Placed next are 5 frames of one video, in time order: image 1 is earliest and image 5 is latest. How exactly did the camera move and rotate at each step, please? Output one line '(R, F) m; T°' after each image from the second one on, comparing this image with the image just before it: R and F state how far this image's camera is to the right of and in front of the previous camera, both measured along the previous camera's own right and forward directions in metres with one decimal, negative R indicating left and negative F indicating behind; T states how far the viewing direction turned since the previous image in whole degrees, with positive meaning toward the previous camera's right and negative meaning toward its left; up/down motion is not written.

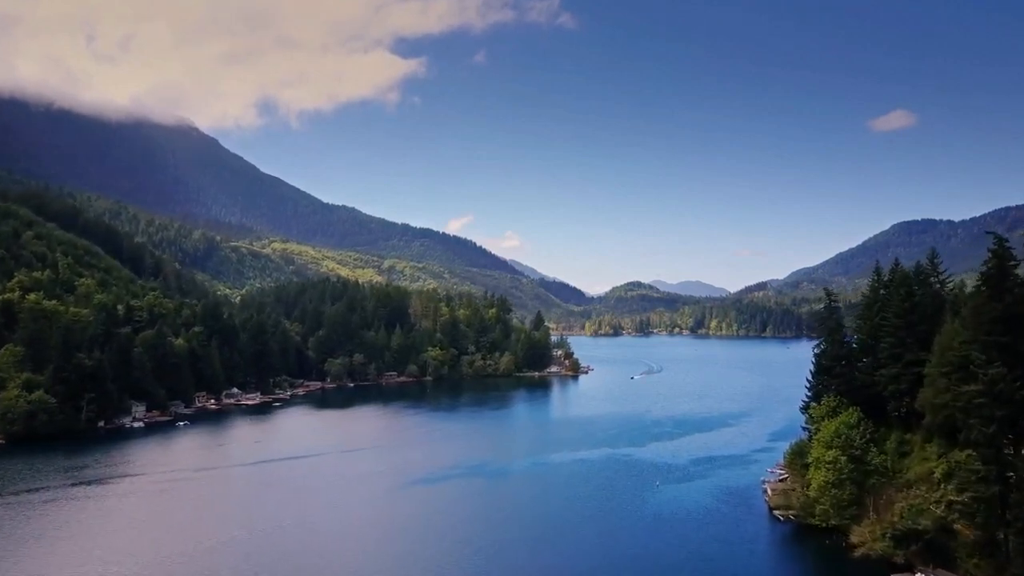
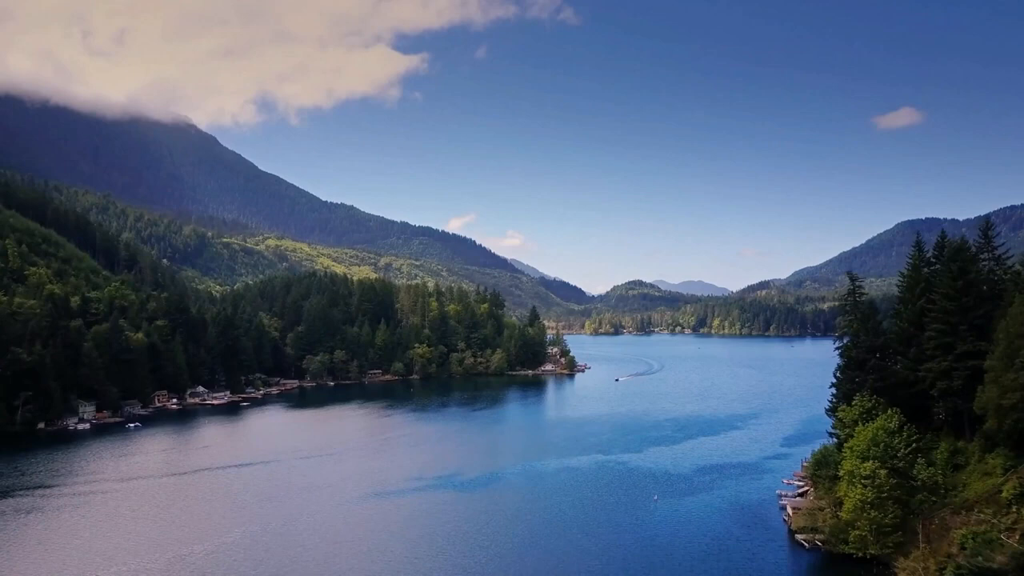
(+1.8, +8.3) m; 0°
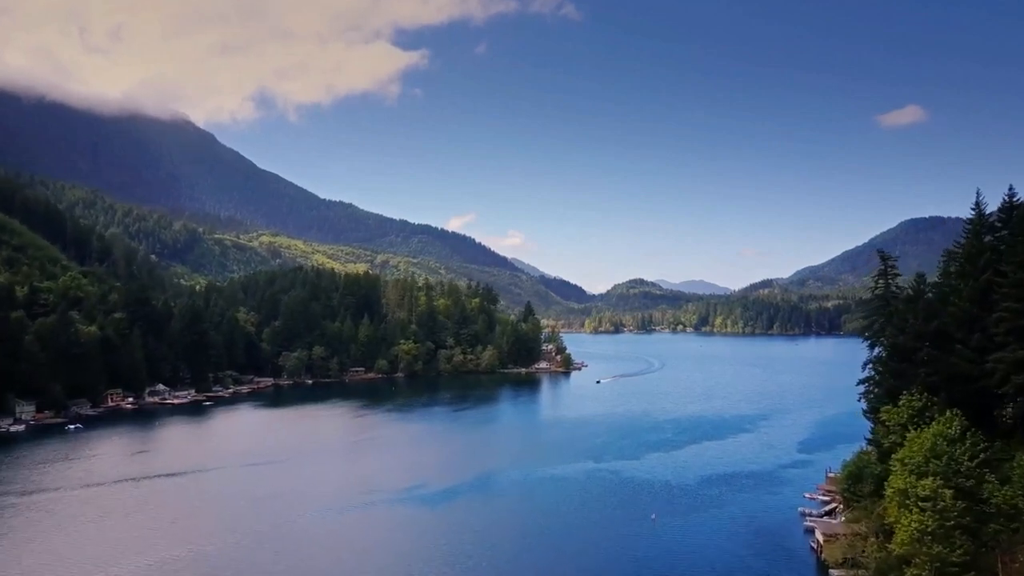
(+1.8, +8.2) m; 0°
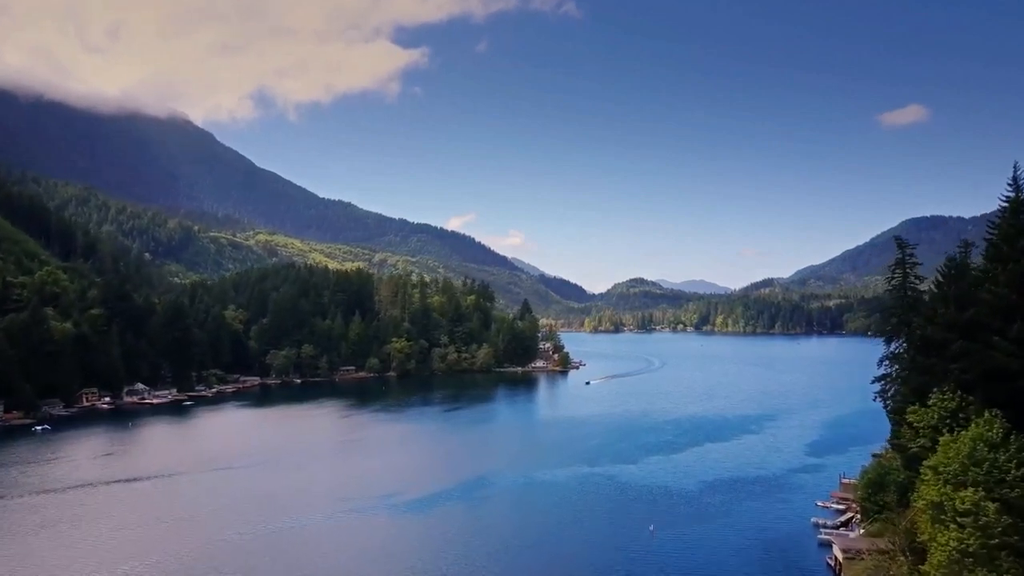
(+0.8, +3.7) m; 0°
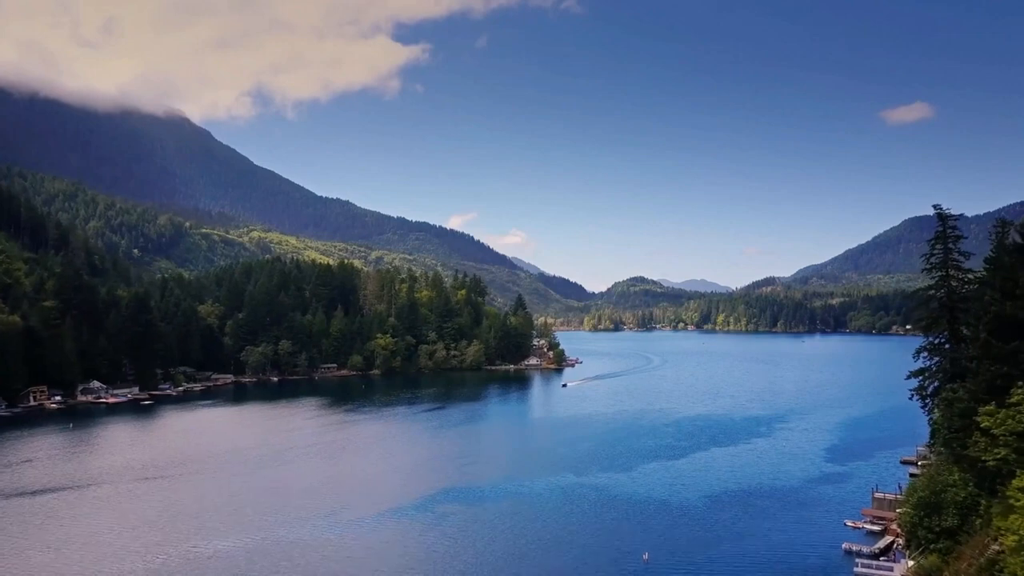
(+1.5, +6.9) m; 0°
